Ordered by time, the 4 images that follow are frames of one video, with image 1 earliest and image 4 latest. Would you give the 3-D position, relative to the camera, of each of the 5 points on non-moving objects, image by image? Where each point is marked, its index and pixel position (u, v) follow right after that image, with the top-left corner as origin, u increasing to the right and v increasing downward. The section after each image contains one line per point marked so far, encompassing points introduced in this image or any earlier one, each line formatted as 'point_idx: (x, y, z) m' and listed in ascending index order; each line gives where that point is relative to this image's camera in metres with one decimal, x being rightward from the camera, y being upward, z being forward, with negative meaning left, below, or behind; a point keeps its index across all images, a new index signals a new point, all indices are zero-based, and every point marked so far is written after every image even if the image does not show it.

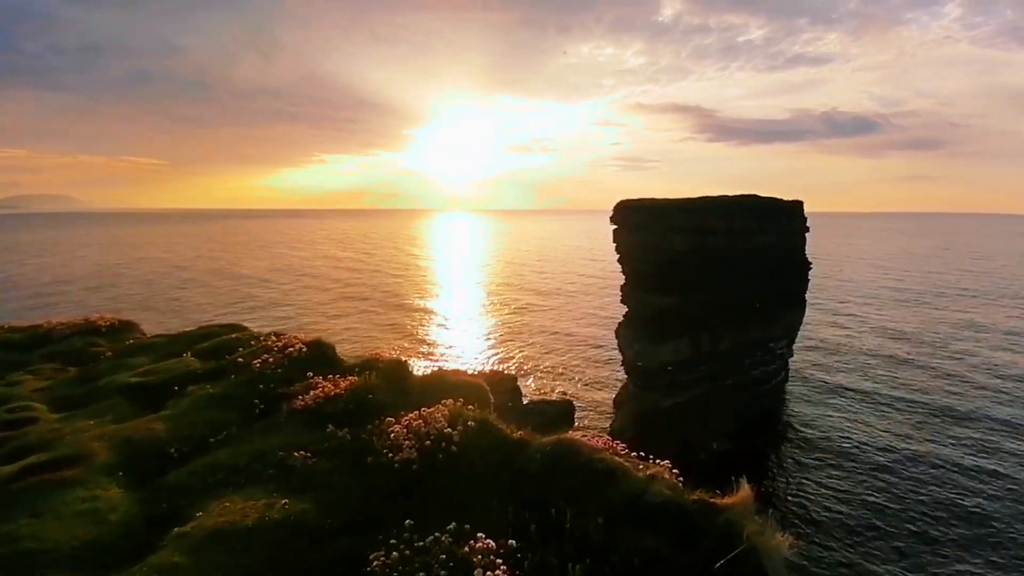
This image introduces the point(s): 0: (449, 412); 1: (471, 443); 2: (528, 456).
0: (-1.9, -3.5, +14.8) m
1: (-1.1, -4.1, +13.9) m
2: (+0.3, -4.5, +13.7) m
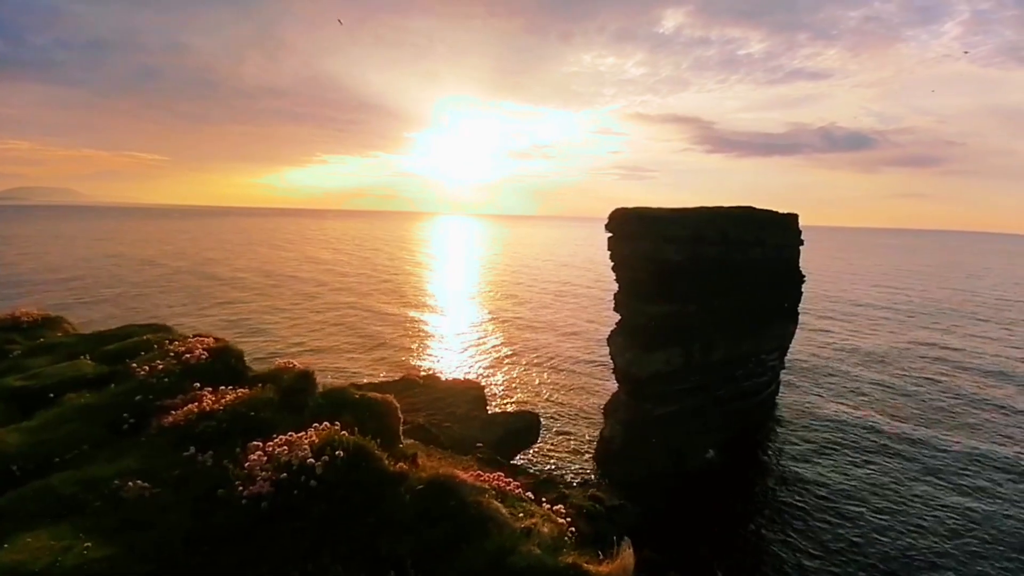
0: (-4.6, -3.6, +12.7) m
1: (-3.9, -4.2, +11.8) m
2: (-2.5, -4.7, +11.6) m
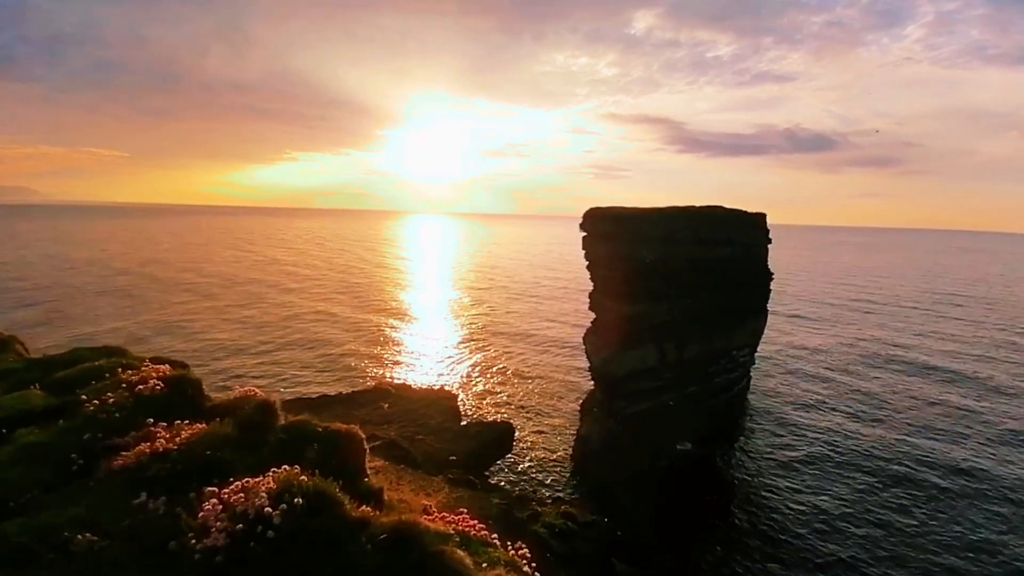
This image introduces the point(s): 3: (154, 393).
0: (-5.5, -4.5, +12.3) m
1: (-4.7, -5.1, +11.5) m
2: (-3.3, -5.6, +11.3) m
3: (-12.2, -3.5, +18.0) m
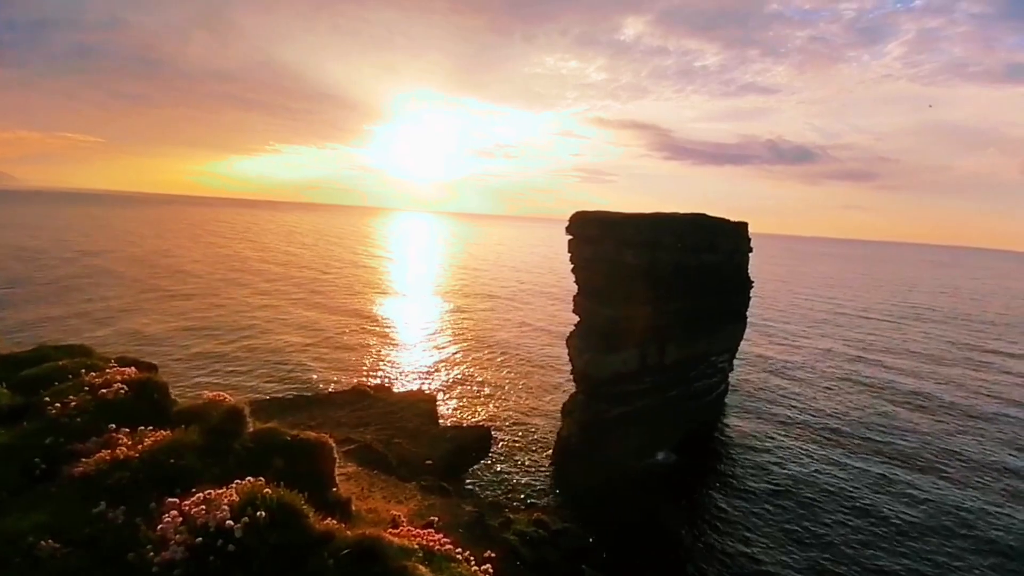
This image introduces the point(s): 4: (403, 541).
0: (-6.2, -4.7, +12.1) m
1: (-5.4, -5.4, +11.3) m
2: (-4.0, -5.9, +11.2) m
3: (-13.1, -3.6, +17.6) m
4: (-2.7, -6.3, +13.3) m
